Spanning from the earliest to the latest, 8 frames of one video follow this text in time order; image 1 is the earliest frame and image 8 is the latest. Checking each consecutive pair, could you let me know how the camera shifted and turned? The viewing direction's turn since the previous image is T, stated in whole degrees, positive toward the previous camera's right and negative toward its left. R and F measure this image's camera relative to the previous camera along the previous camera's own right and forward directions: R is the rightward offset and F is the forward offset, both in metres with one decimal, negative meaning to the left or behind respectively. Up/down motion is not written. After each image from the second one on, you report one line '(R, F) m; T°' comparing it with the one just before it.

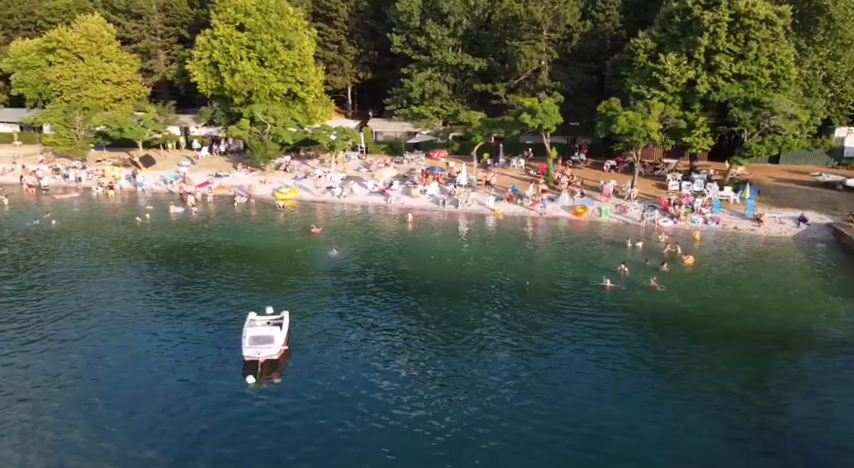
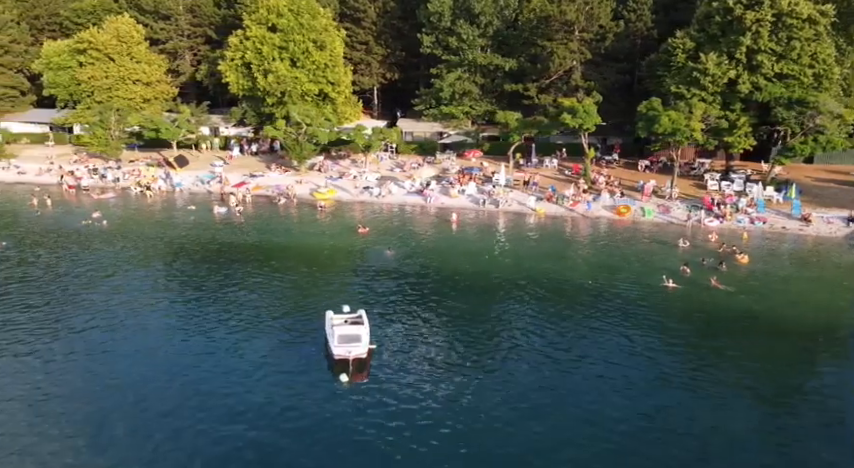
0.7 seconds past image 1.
(-3.2, -0.1) m; 0°
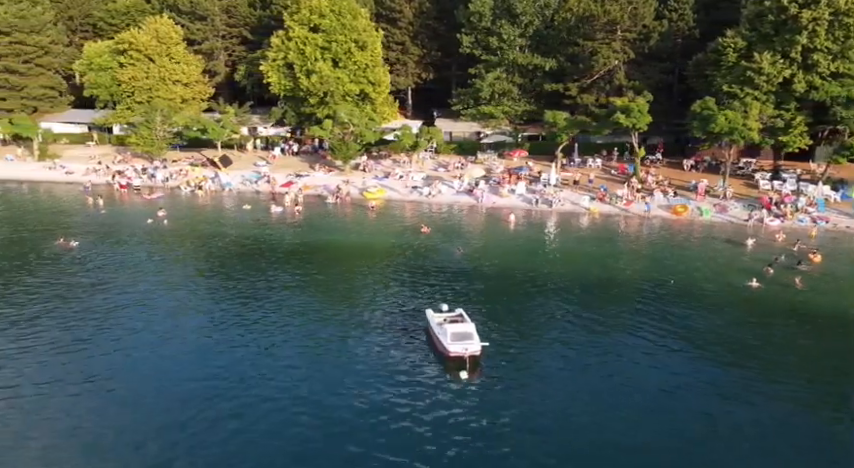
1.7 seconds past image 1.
(-4.1, -0.1) m; -1°
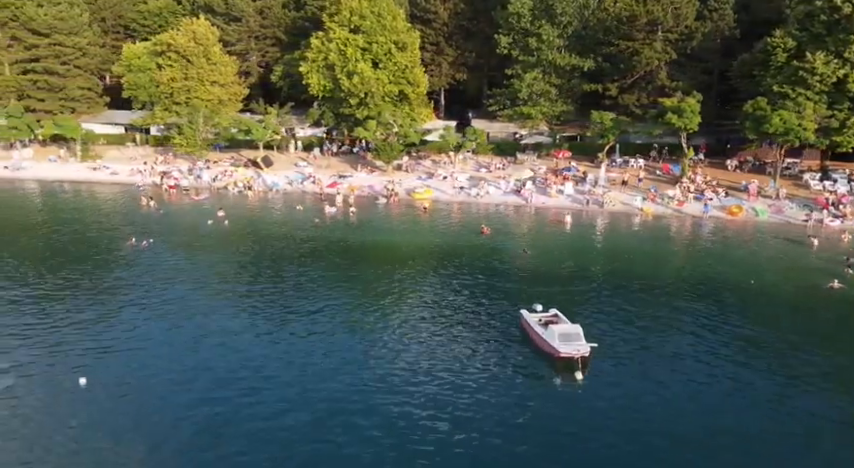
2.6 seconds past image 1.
(-4.0, -0.1) m; -1°
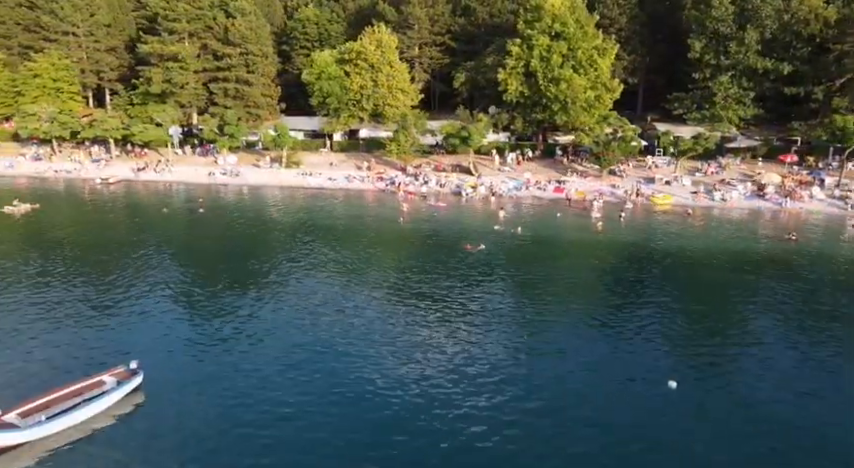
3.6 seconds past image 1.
(-4.0, -0.3) m; -1°
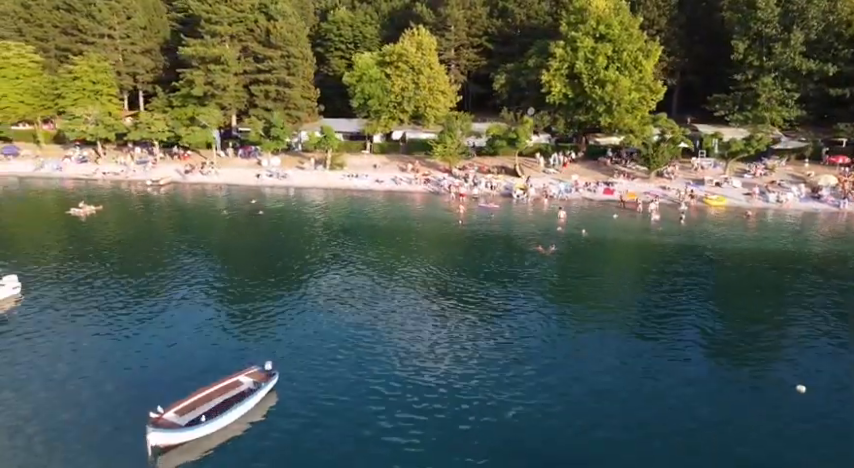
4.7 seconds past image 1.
(-4.5, -0.4) m; -1°
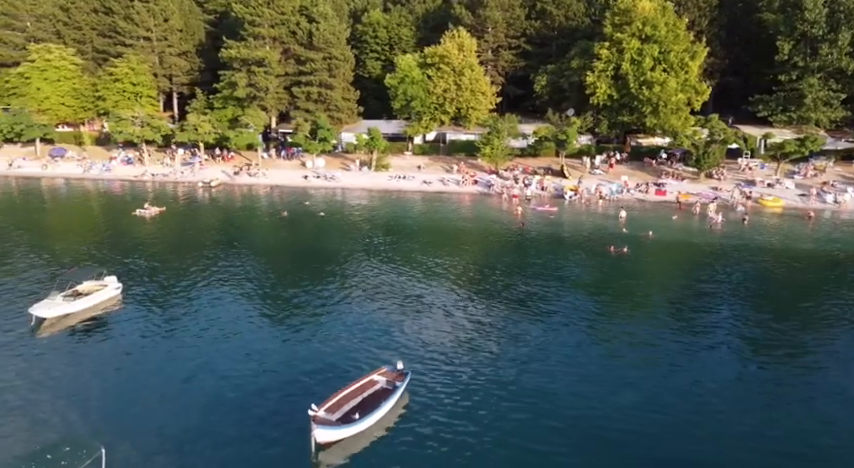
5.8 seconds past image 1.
(-4.5, -0.4) m; -1°
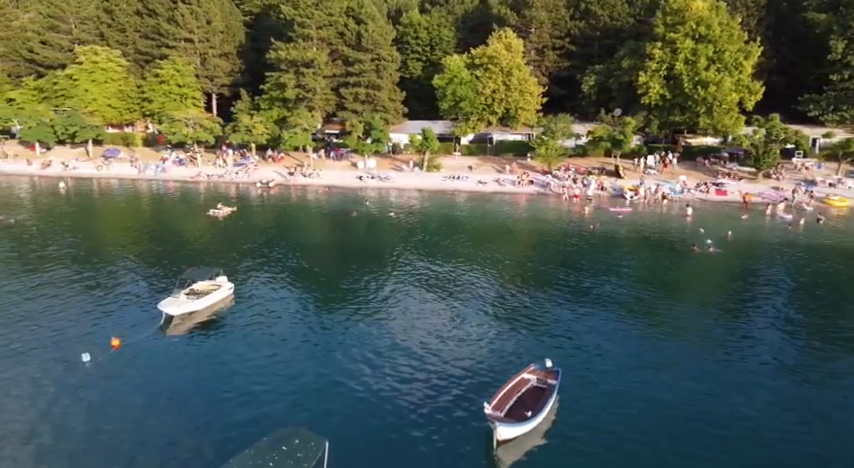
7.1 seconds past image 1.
(-5.2, -0.4) m; -1°
